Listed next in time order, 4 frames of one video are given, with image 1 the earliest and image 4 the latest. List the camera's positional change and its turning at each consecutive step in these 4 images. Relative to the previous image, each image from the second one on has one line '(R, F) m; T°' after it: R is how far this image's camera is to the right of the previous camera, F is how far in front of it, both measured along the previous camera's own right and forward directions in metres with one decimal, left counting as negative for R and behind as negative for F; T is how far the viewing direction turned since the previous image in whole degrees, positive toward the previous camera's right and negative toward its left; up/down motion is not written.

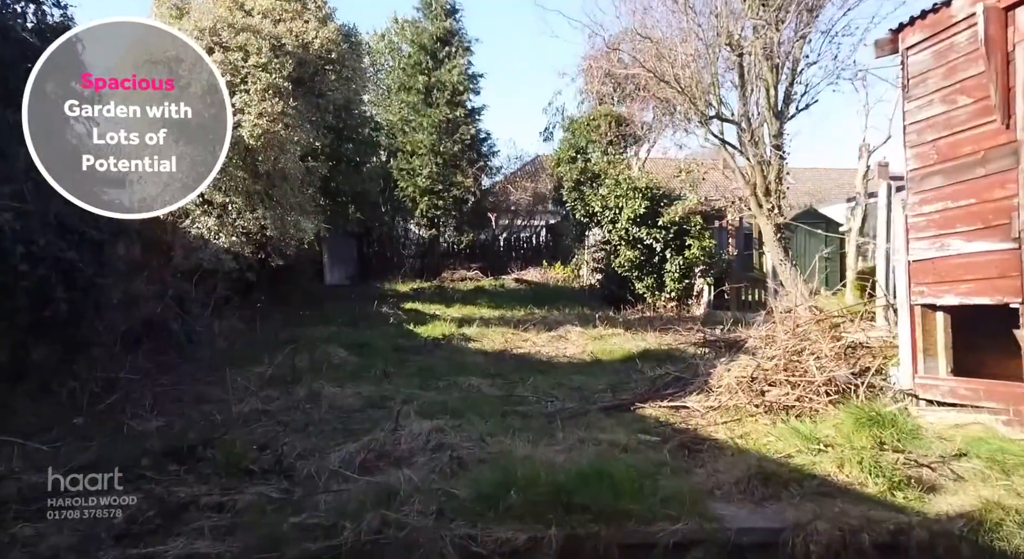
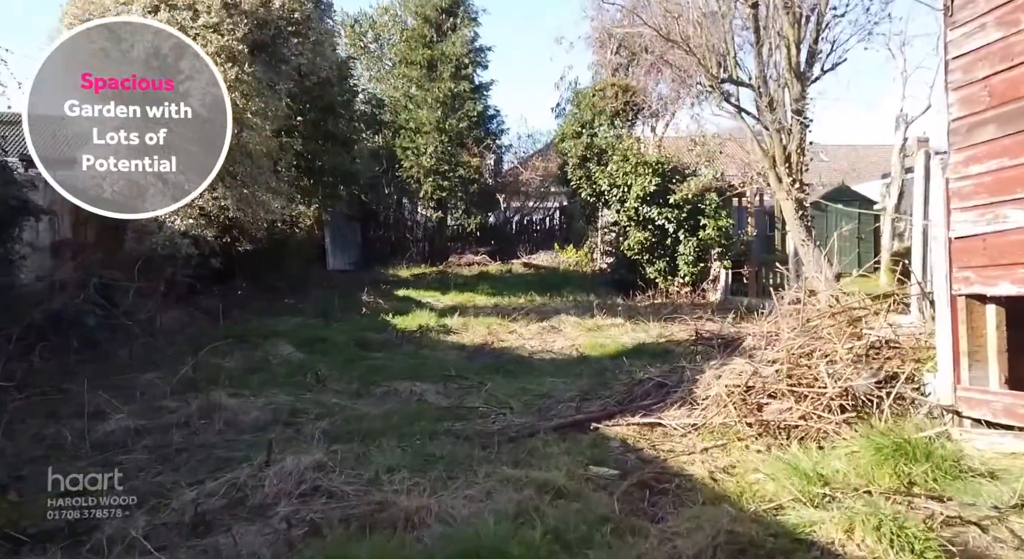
(+0.5, +1.0) m; -2°
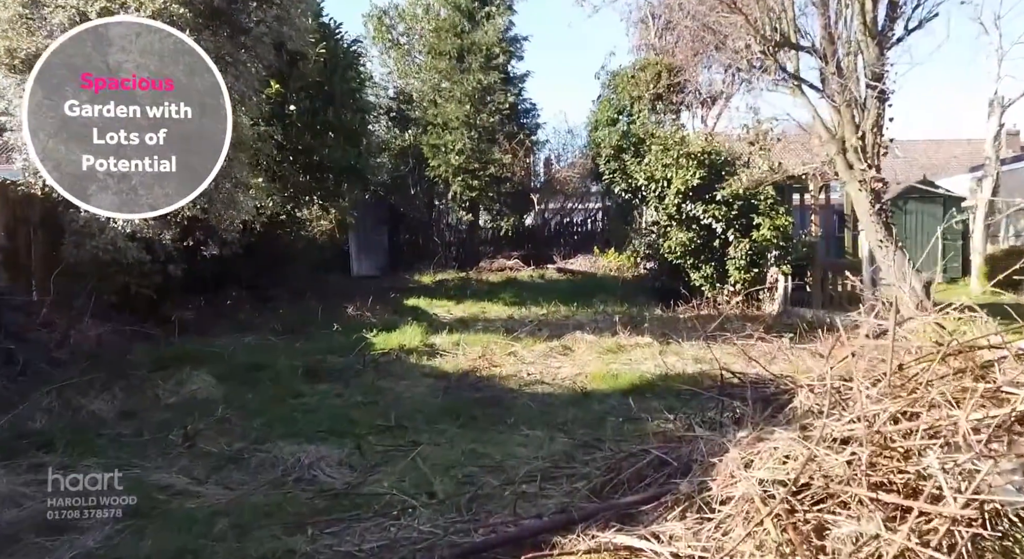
(+0.5, +1.6) m; -4°
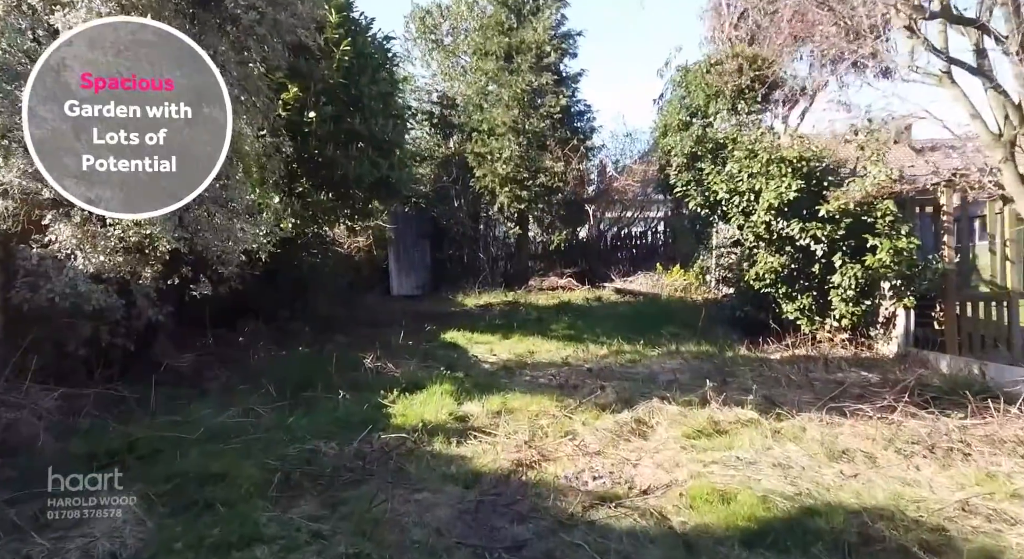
(0.0, +1.8) m; -3°
